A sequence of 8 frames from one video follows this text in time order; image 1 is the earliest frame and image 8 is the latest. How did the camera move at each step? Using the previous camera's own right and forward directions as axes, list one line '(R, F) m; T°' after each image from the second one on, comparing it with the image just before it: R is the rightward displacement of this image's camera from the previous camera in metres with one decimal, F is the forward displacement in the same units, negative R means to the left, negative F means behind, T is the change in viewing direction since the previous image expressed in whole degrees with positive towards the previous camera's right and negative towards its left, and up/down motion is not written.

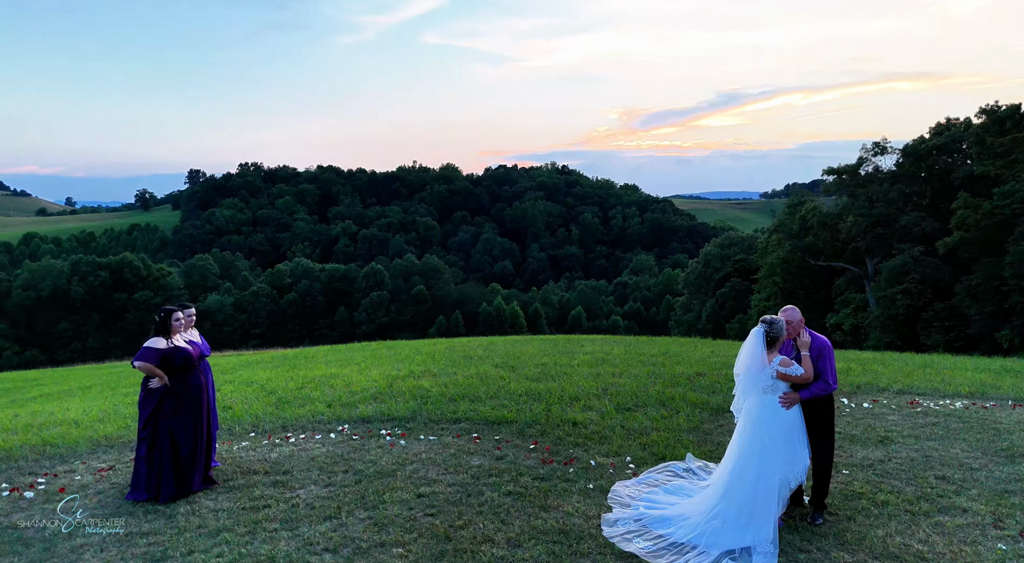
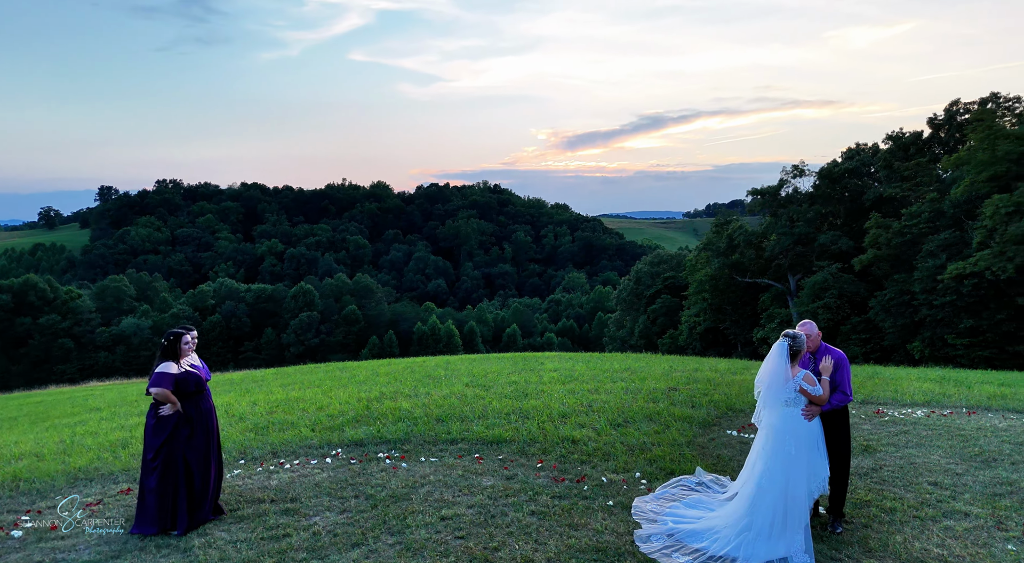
(-0.8, -0.1) m; +6°
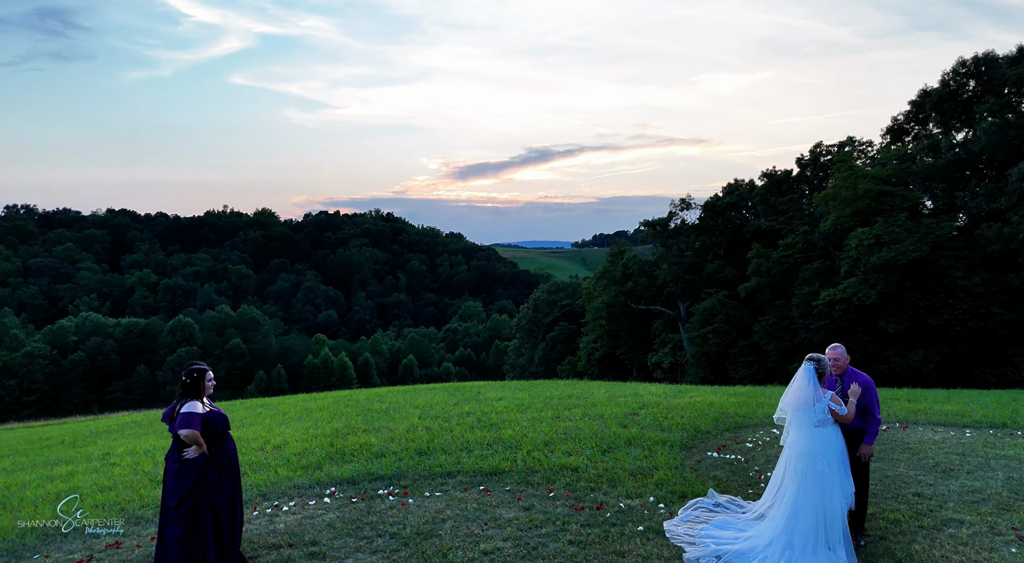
(-1.3, 0.0) m; +10°
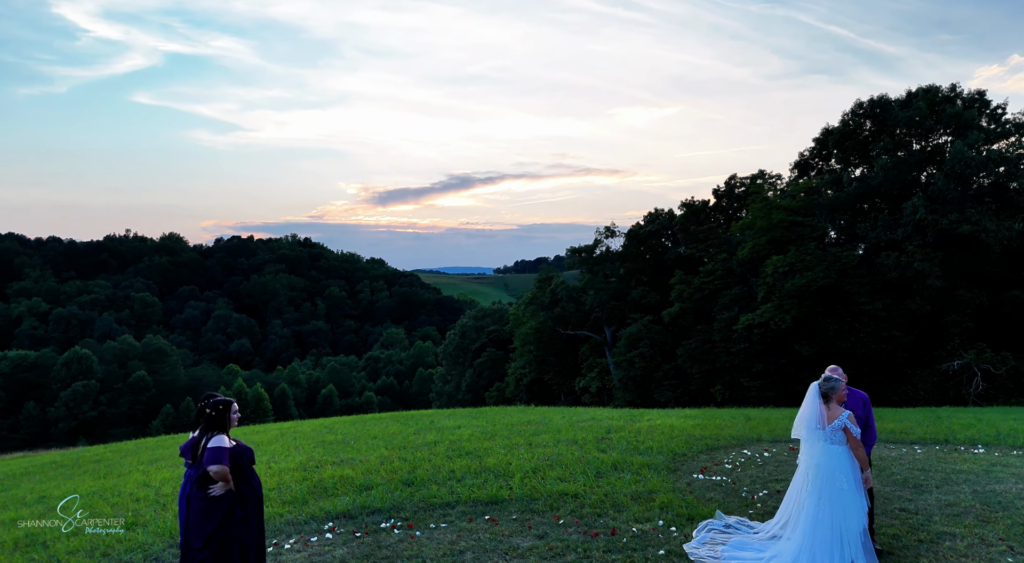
(-1.0, 0.0) m; +7°
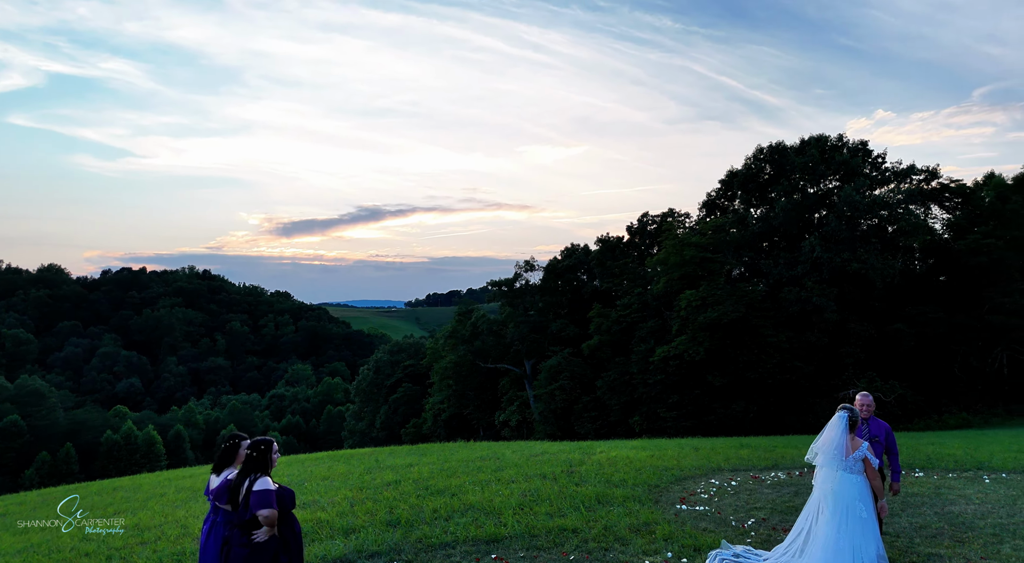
(-1.1, +0.1) m; +8°
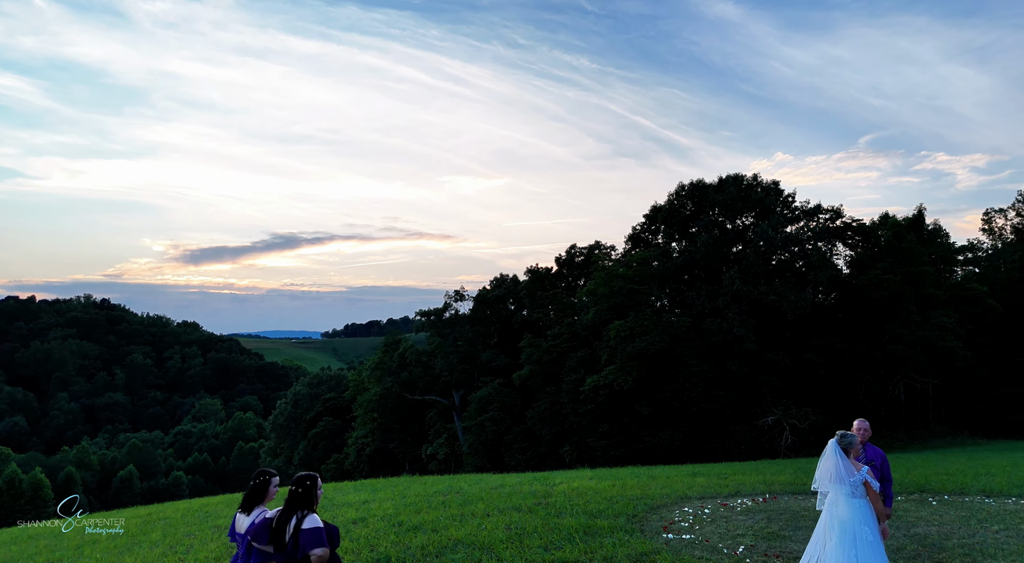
(-1.0, +0.2) m; +7°
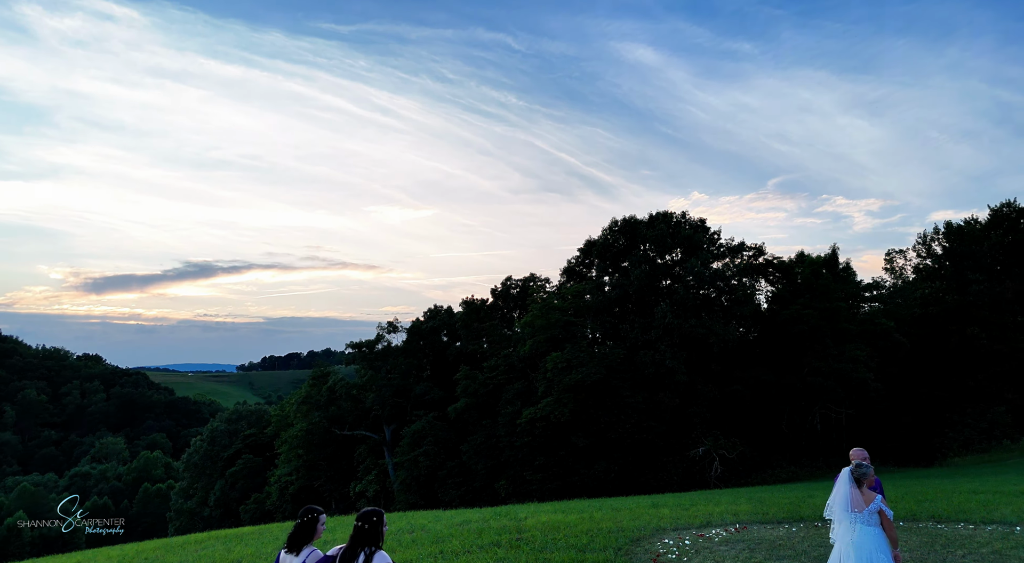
(-1.0, +0.3) m; +7°
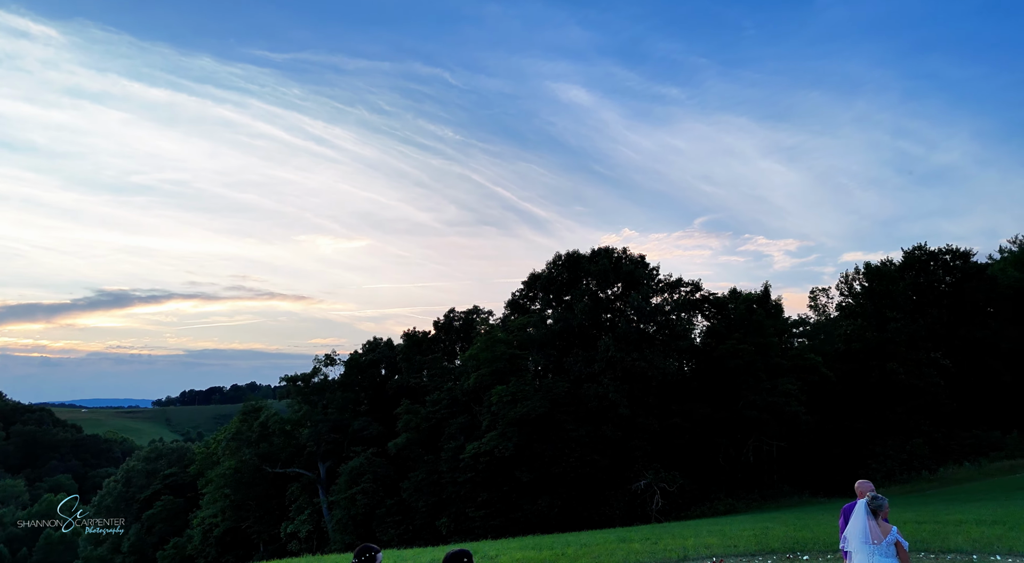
(-0.9, +0.4) m; +6°
